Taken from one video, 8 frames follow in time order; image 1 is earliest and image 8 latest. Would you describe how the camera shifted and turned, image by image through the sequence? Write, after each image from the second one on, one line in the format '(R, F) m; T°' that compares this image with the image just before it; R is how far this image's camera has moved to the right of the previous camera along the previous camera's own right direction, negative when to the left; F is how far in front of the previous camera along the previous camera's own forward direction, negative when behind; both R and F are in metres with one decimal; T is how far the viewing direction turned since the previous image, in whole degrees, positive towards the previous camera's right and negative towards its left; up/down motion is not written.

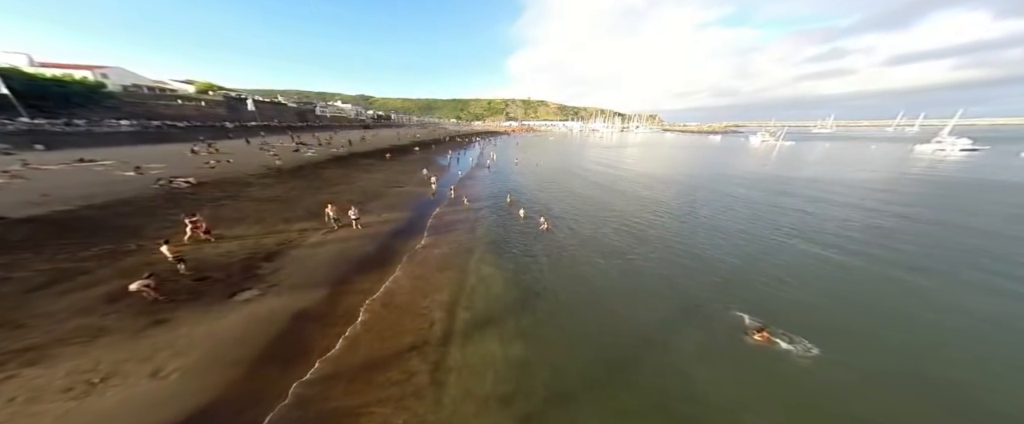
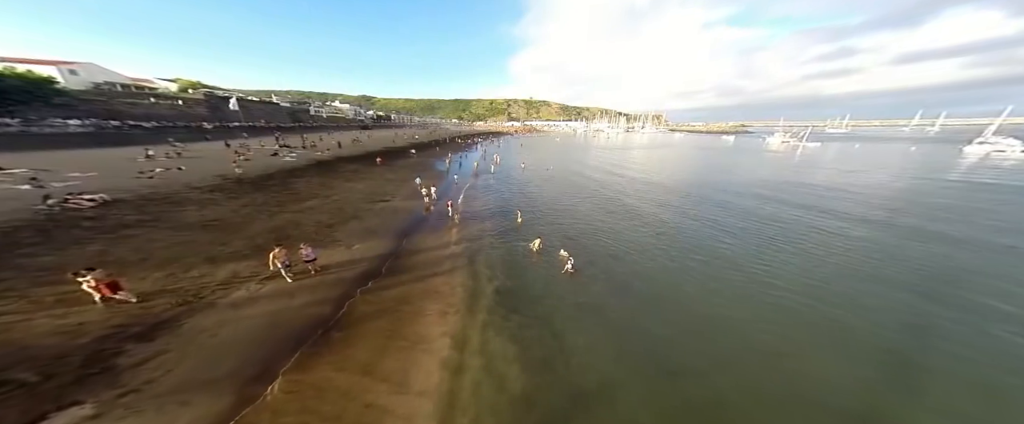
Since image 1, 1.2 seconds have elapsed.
(-0.7, +5.3) m; -1°
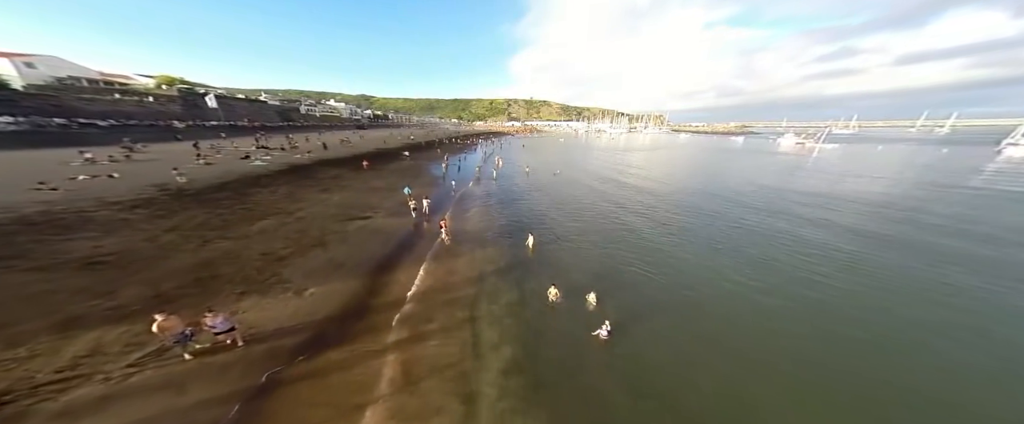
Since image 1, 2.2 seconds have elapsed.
(-0.7, +4.5) m; 0°
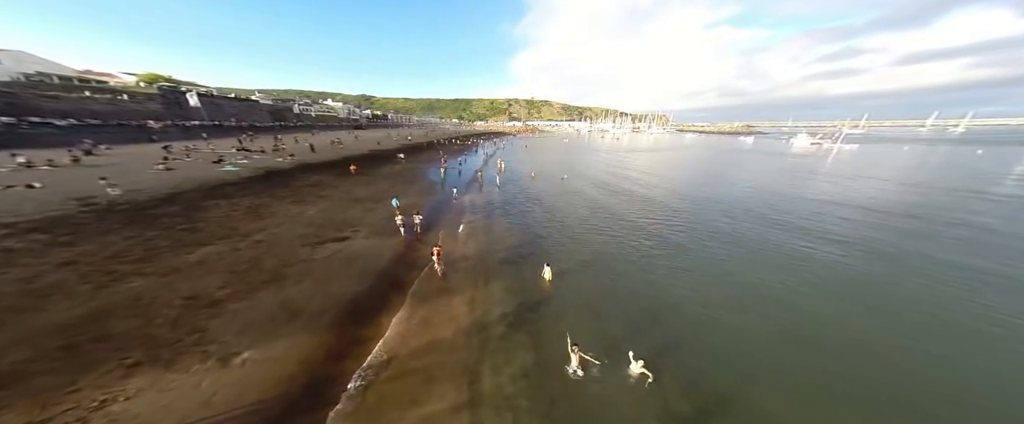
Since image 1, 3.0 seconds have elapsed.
(-0.5, +3.6) m; 0°
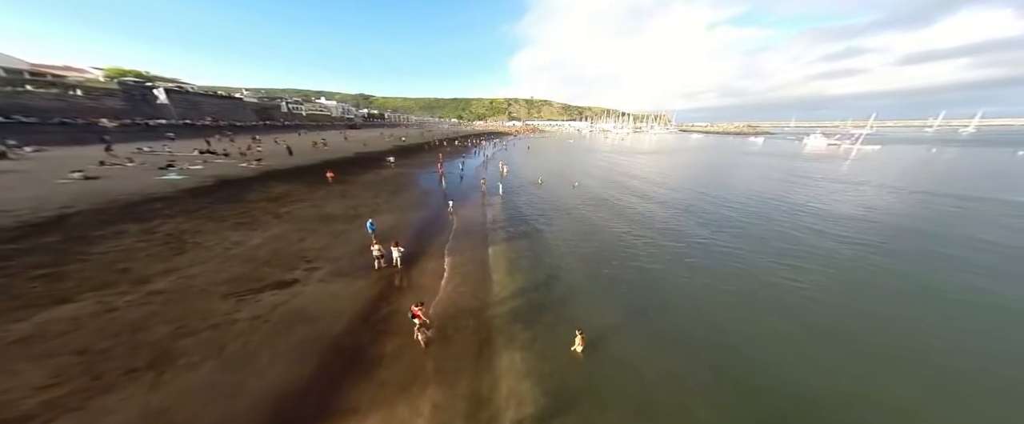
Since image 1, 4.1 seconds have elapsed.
(-0.7, +4.6) m; 0°
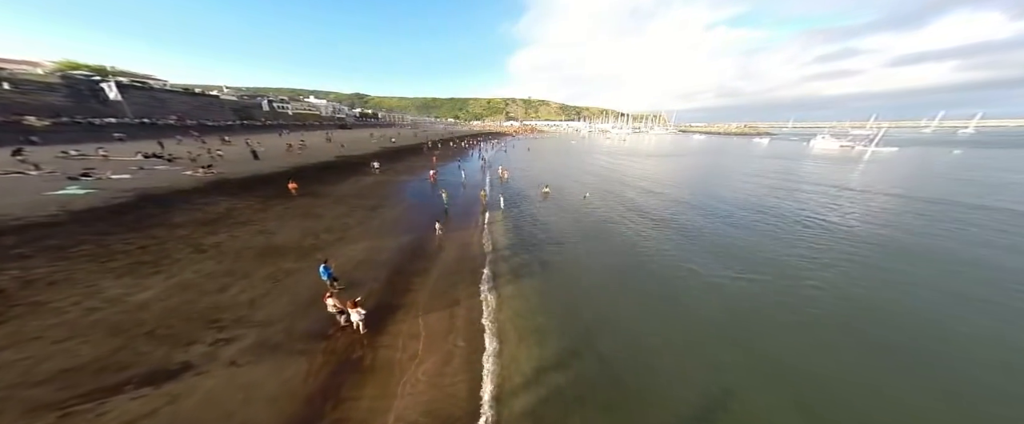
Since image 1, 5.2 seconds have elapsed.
(-0.7, +4.5) m; +1°
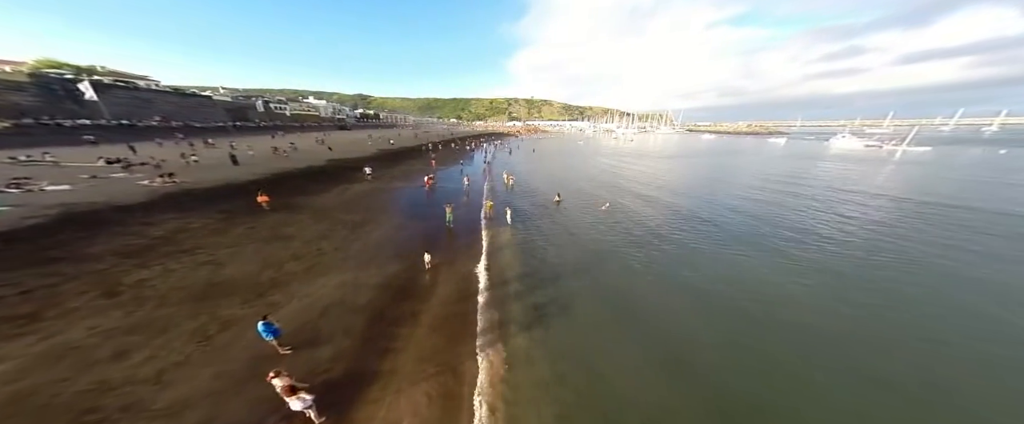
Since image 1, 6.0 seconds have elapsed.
(-0.6, +3.4) m; -1°
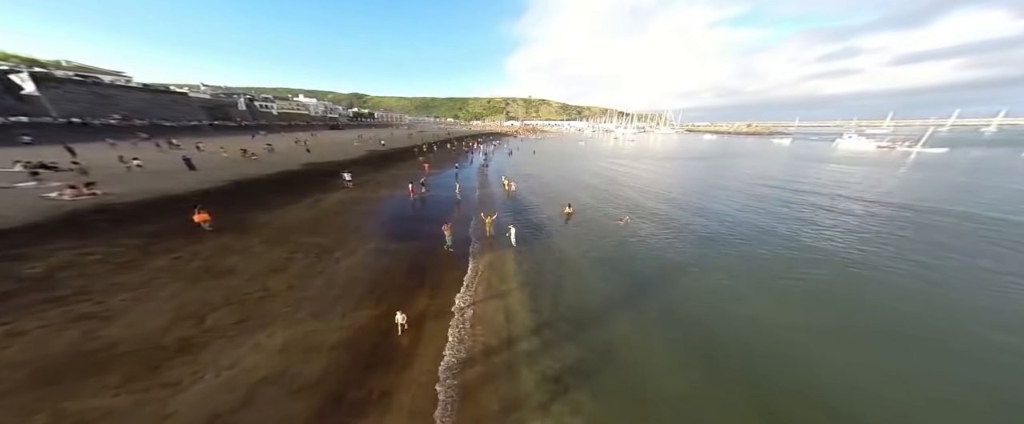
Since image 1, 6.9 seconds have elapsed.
(-0.5, +3.6) m; +1°
